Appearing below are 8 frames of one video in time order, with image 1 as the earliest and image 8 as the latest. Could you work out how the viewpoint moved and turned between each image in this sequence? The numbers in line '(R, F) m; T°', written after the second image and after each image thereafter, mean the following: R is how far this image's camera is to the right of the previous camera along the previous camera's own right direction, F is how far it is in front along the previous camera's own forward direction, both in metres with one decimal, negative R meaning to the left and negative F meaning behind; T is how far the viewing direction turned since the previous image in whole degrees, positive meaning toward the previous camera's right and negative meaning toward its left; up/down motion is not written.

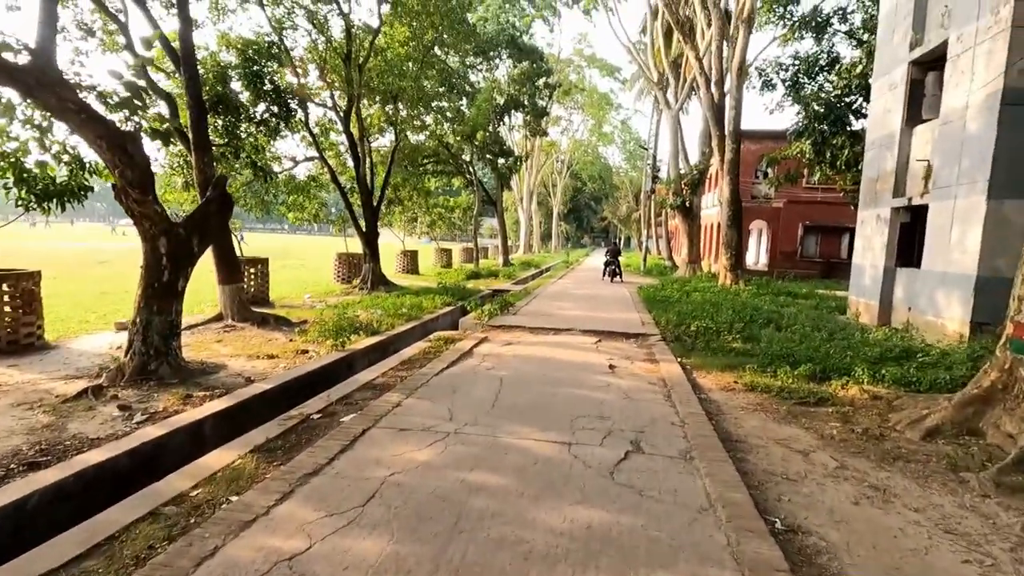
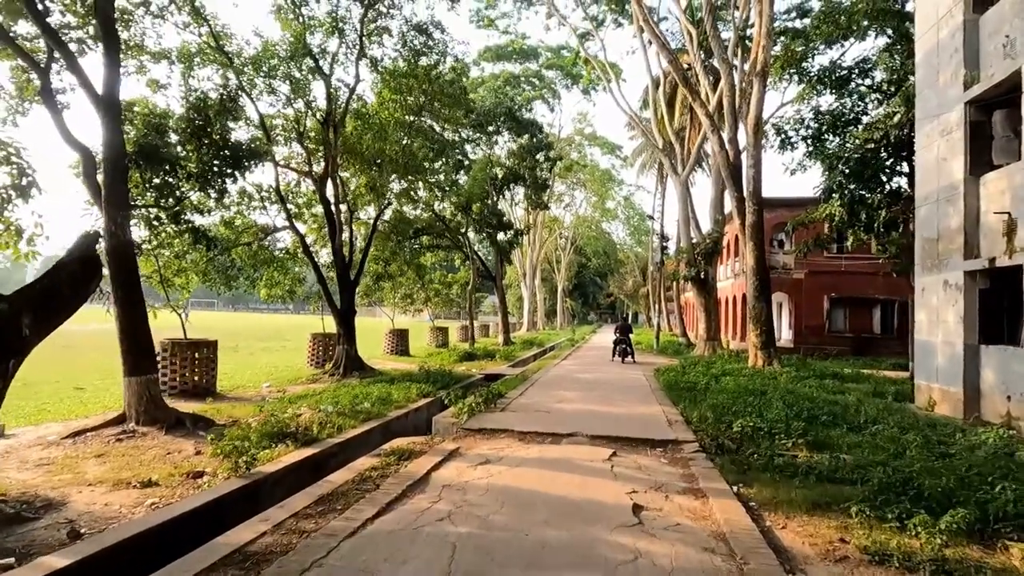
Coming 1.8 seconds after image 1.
(+0.3, +2.0) m; -1°
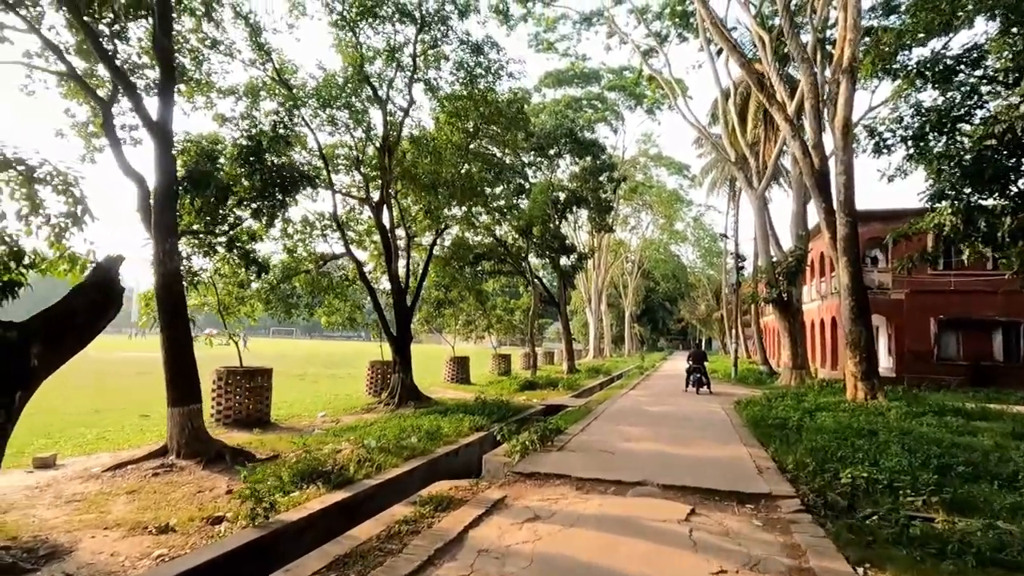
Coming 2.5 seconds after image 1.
(+0.1, +0.8) m; -7°
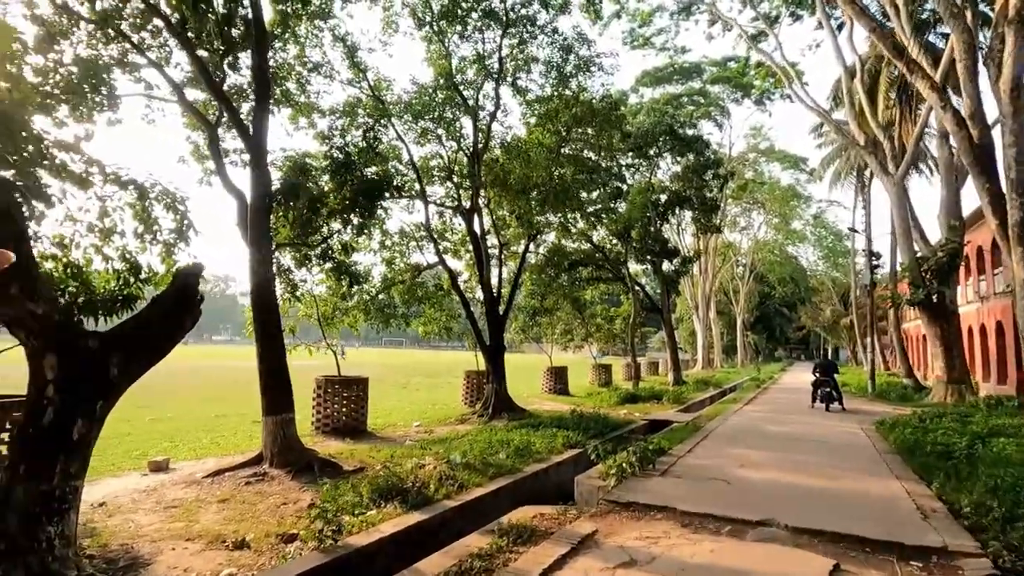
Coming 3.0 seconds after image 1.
(+0.1, +0.6) m; -11°
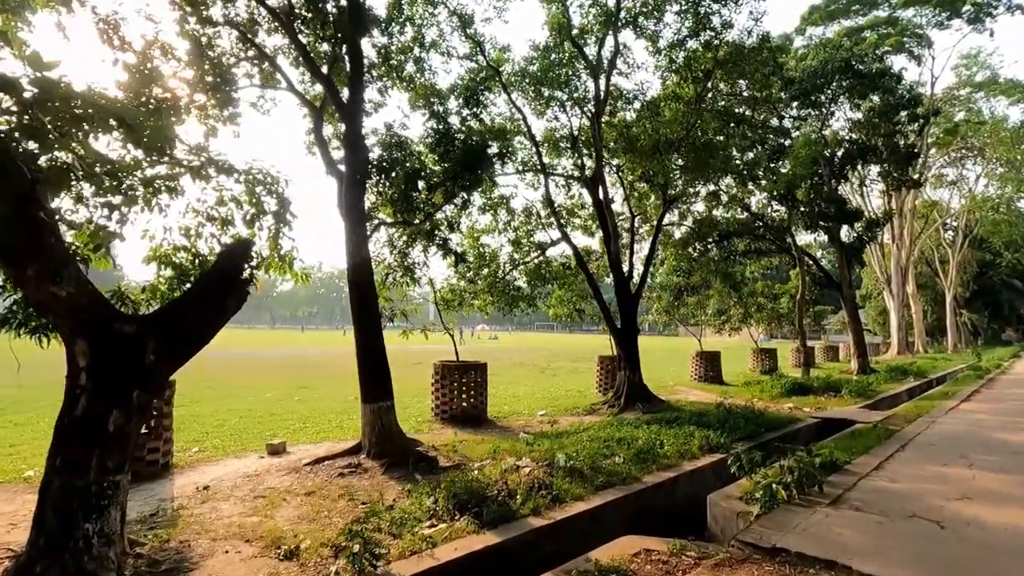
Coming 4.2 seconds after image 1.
(+0.5, +1.2) m; -16°
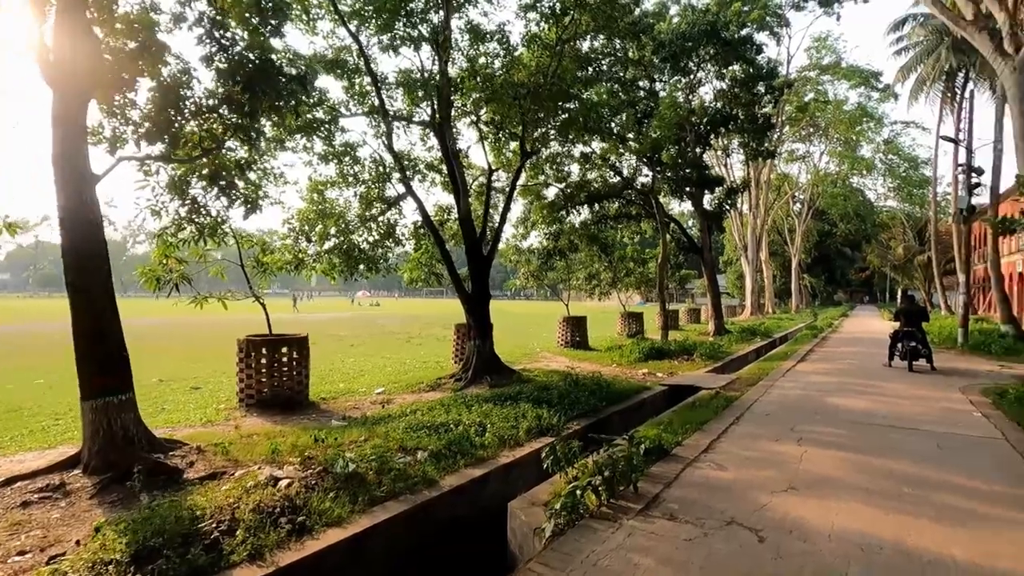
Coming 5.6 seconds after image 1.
(+1.1, +1.2) m; +11°
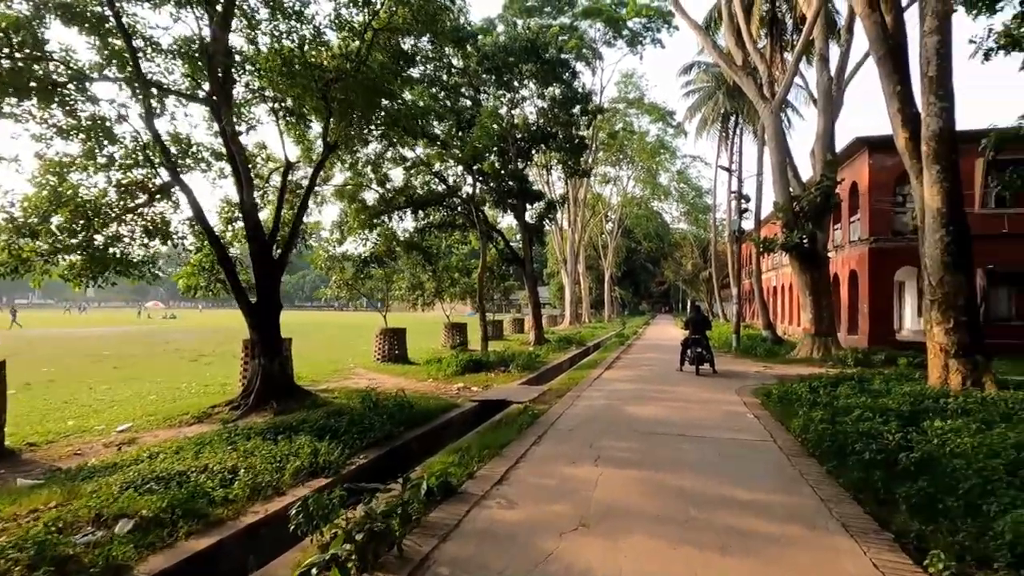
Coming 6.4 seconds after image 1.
(+0.6, +0.7) m; +18°
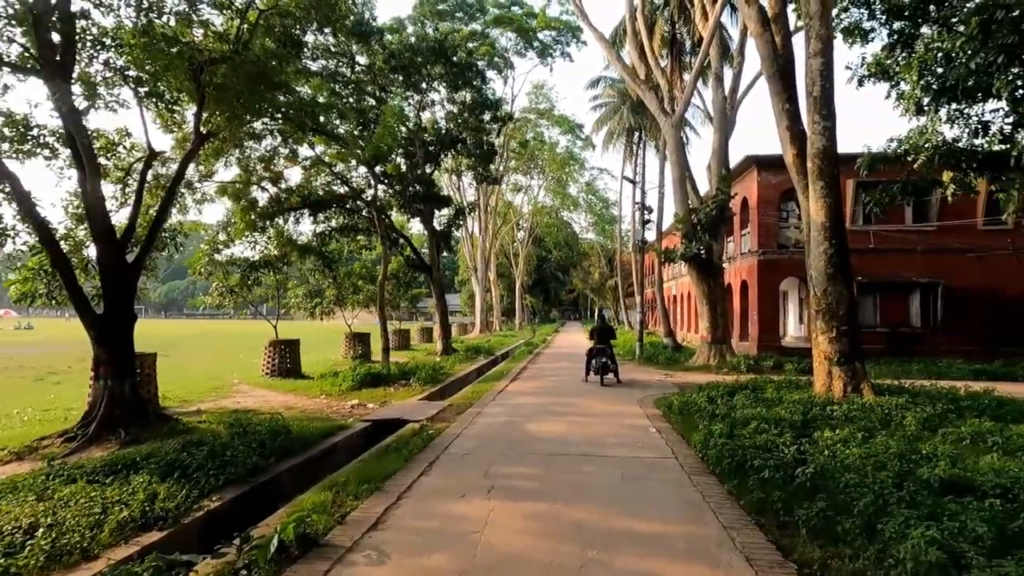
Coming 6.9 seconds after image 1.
(+0.2, +0.5) m; +9°
